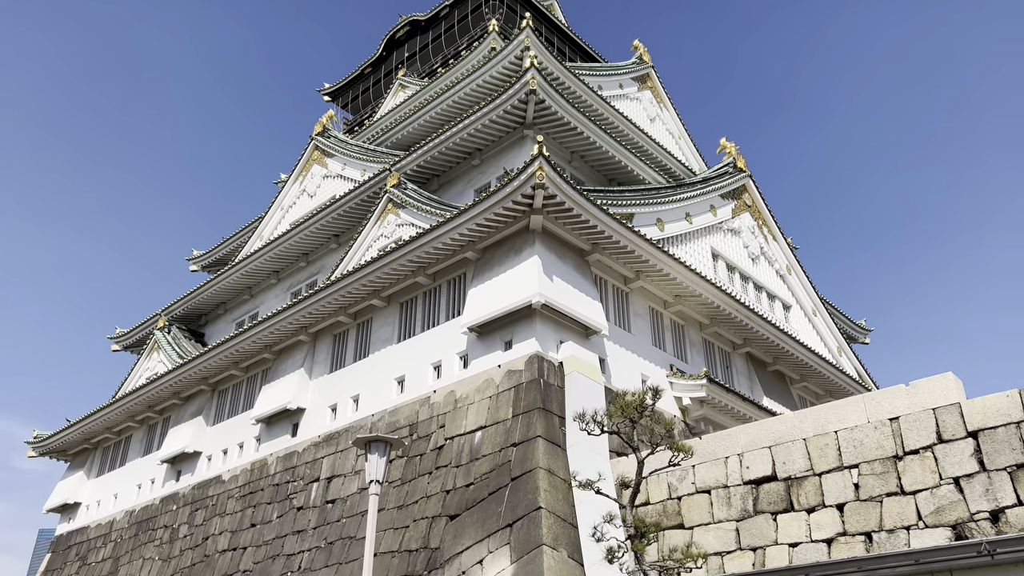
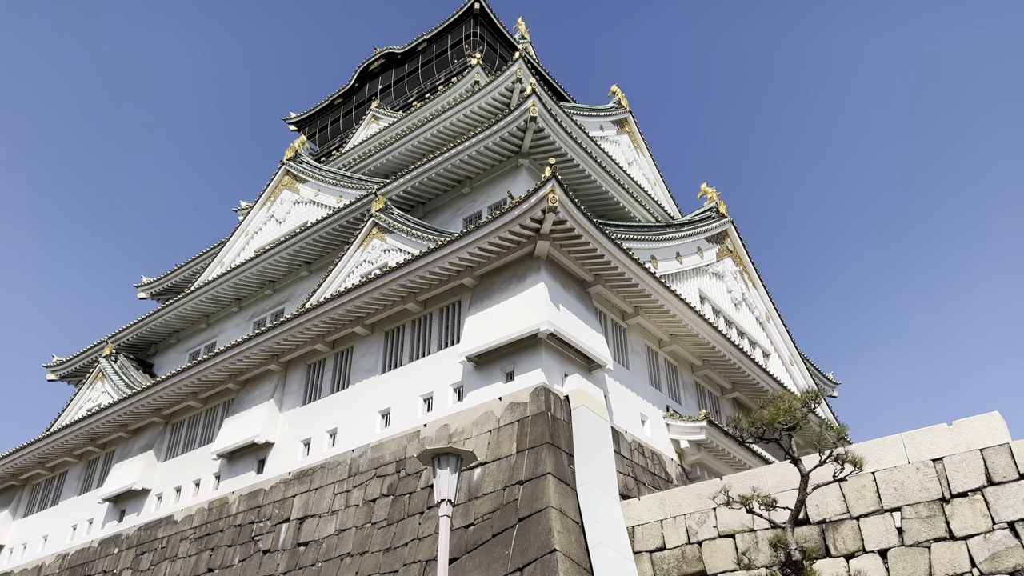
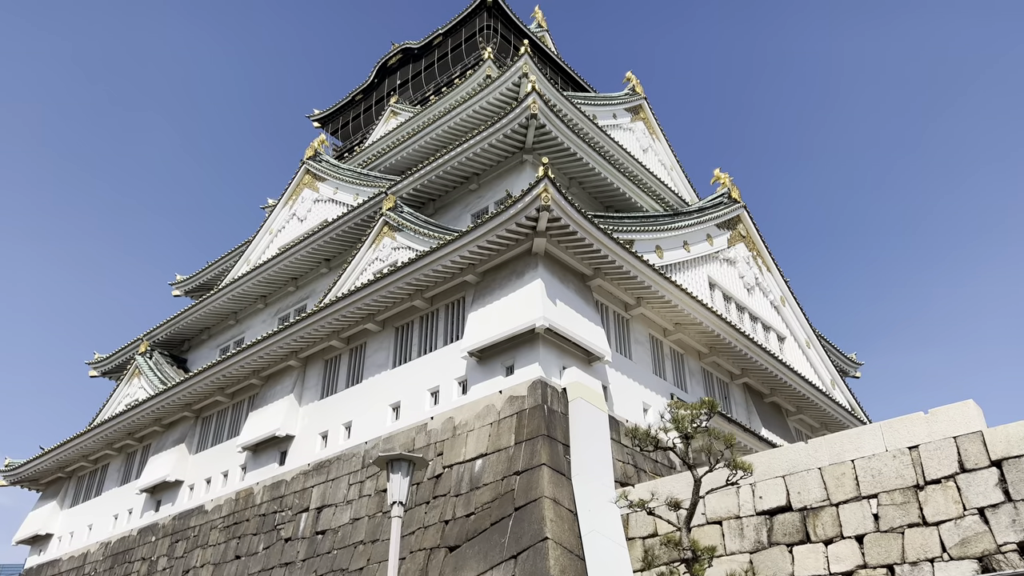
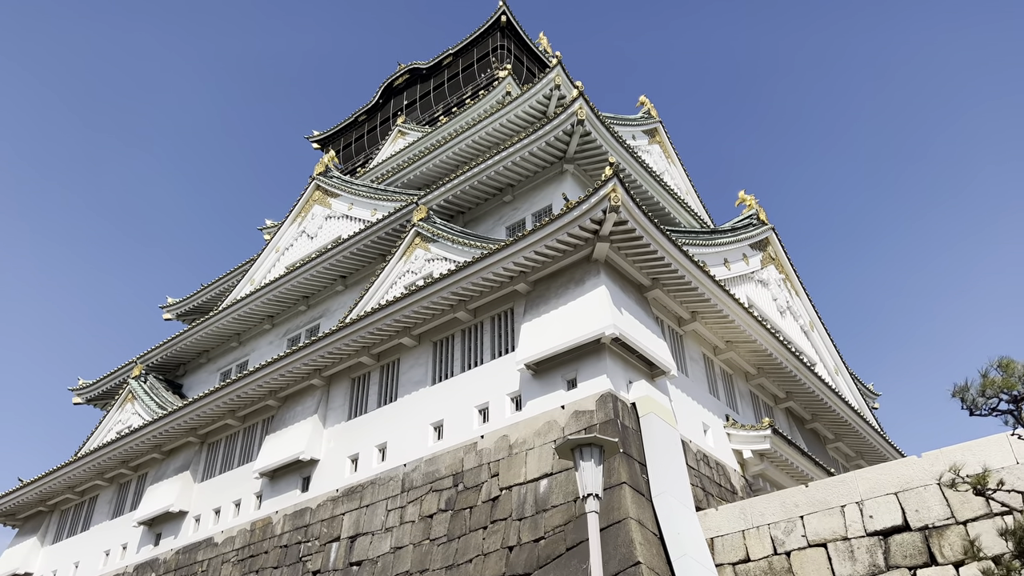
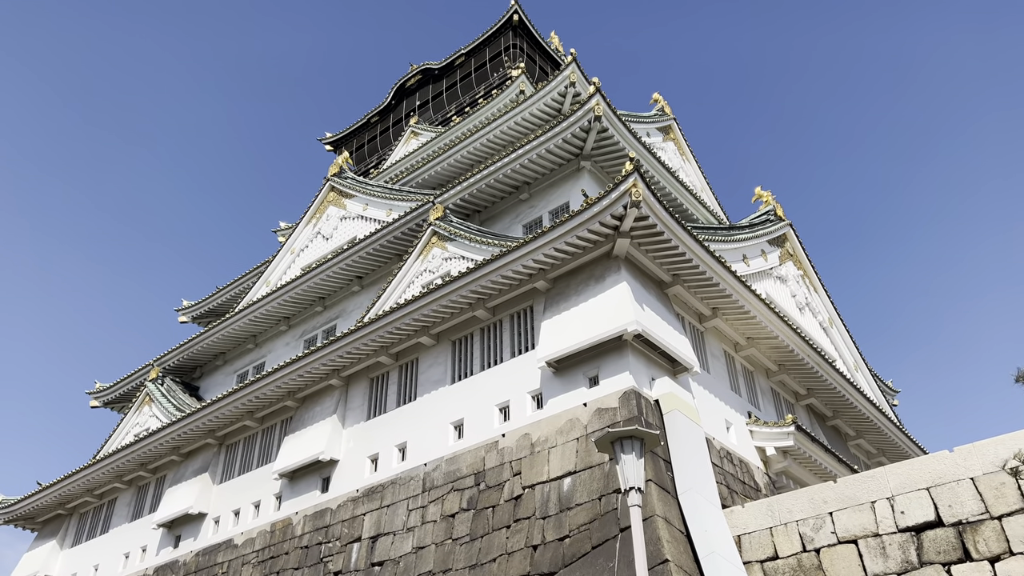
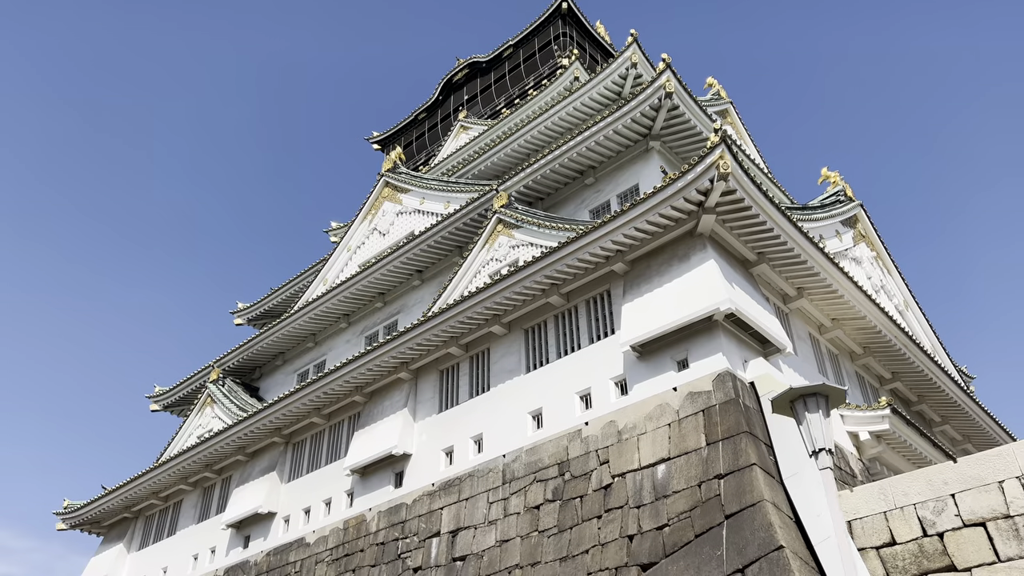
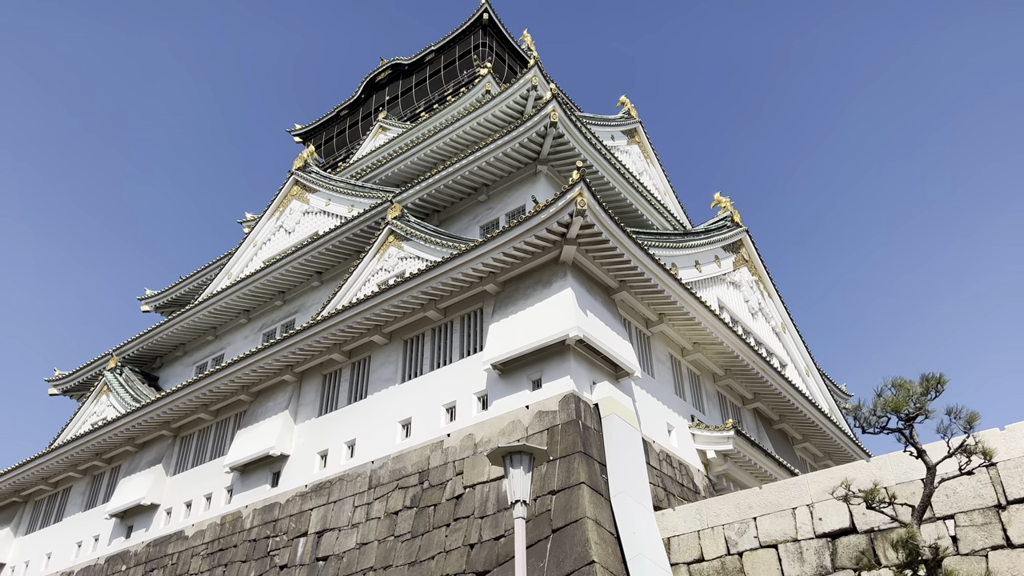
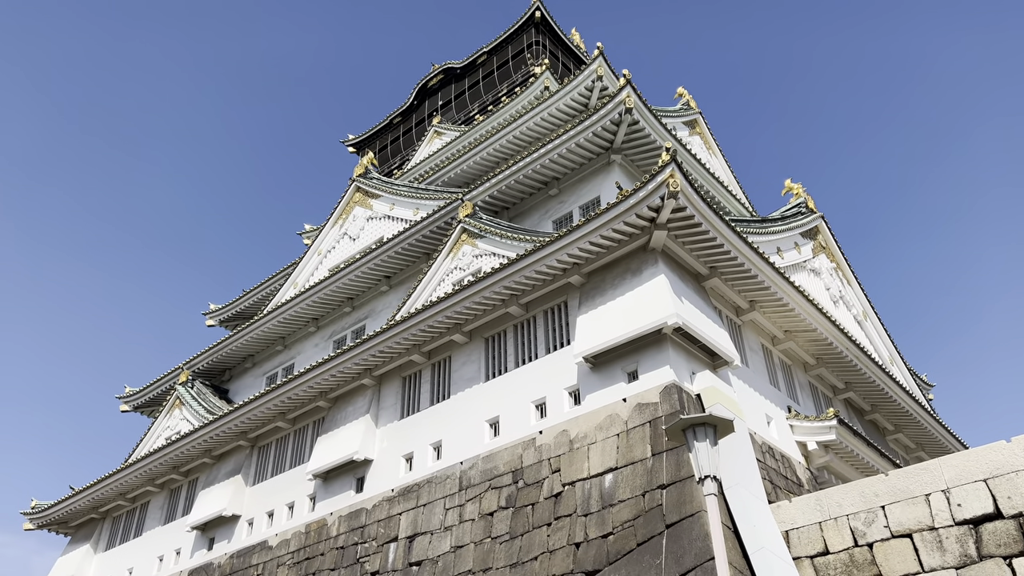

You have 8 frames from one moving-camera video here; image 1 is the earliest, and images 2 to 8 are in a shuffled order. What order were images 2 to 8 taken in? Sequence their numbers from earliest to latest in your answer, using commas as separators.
3, 2, 7, 4, 5, 8, 6
